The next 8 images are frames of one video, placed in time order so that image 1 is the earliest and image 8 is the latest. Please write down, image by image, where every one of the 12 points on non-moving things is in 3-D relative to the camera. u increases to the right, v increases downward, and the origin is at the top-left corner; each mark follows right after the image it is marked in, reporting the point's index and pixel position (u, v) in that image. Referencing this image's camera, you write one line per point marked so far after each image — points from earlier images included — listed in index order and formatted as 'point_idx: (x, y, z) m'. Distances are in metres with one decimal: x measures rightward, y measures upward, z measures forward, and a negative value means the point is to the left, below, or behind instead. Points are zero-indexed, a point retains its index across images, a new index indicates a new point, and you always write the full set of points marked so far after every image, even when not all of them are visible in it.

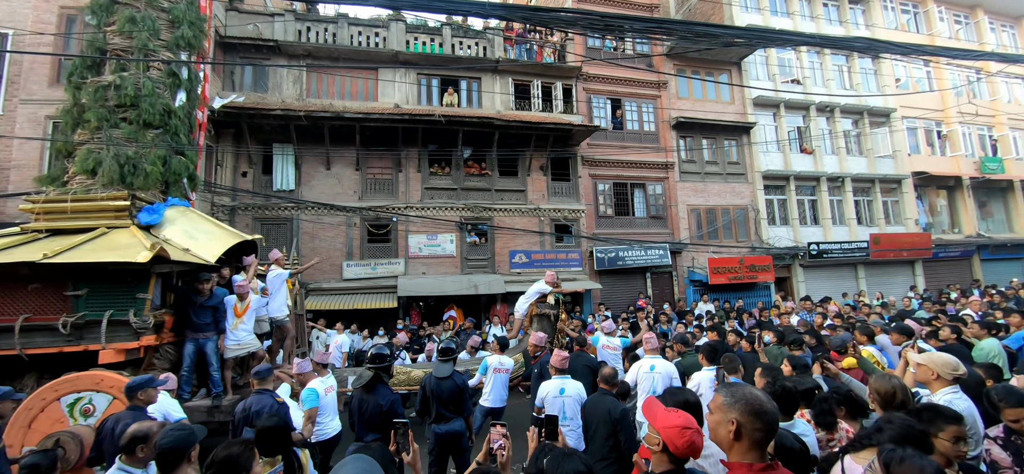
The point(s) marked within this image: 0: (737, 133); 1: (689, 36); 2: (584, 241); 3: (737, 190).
0: (+11.3, +5.2, +19.3) m
1: (+4.1, +4.6, +9.0) m
2: (+3.1, -0.2, +16.6) m
3: (+11.2, +2.3, +19.1) m
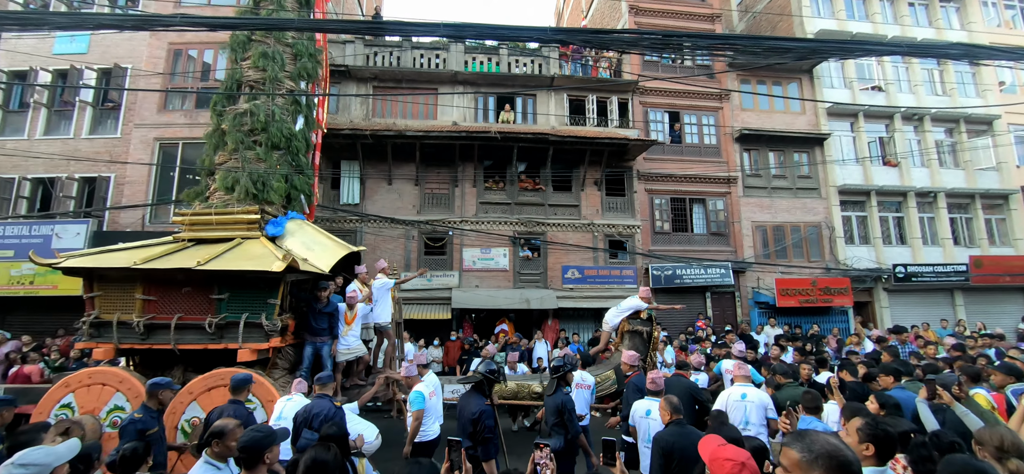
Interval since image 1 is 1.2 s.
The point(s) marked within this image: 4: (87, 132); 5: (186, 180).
0: (+13.9, +4.3, +18.0) m
1: (+5.5, +4.2, +8.6) m
2: (+5.3, -0.9, +16.1) m
3: (+13.7, +1.4, +17.8) m
4: (-17.2, +4.3, +15.5) m
5: (-12.7, +2.2, +15.1) m
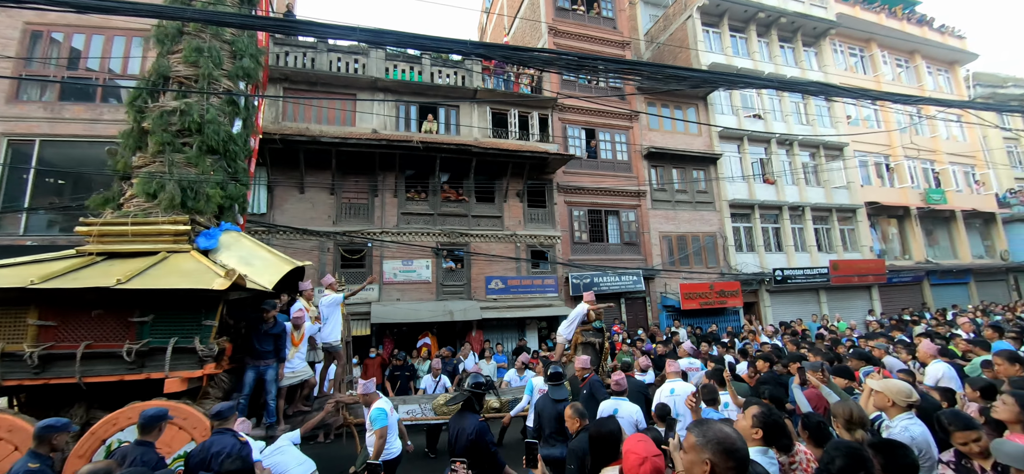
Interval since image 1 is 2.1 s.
0: (+10.2, +3.9, +20.2) m
1: (+3.5, +3.9, +9.5) m
2: (+2.1, -1.3, +16.8) m
3: (+10.1, +1.0, +19.9) m
4: (-20.1, +3.8, +12.5) m
5: (-15.6, +1.8, +12.8) m
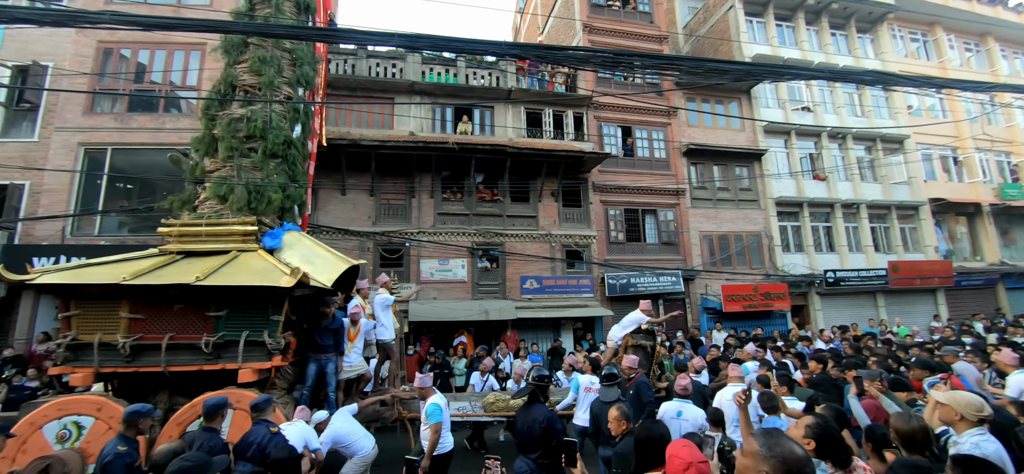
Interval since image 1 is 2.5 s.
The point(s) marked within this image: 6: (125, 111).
0: (+11.9, +3.9, +19.3) m
1: (+4.4, +3.9, +9.2) m
2: (+3.6, -1.3, +16.5) m
3: (+11.8, +1.0, +19.0) m
4: (-18.8, +3.7, +14.0) m
5: (-14.3, +1.7, +13.9) m
6: (-14.4, +4.7, +14.4) m
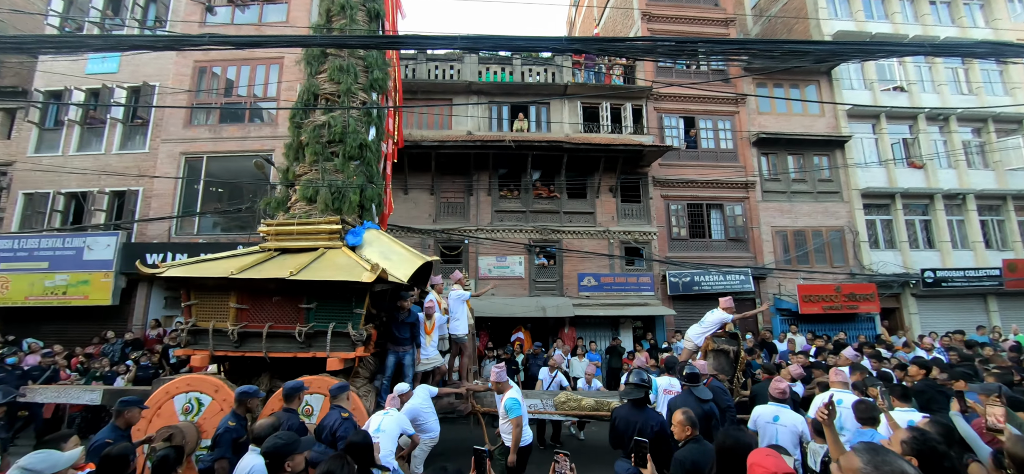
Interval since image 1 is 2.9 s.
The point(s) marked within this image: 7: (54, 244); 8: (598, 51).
0: (+14.5, +4.1, +17.7) m
1: (+5.8, +4.0, +8.5) m
2: (+6.0, -1.2, +15.9) m
3: (+14.4, +1.2, +17.3) m
4: (-16.6, +3.8, +16.2) m
5: (-12.1, +1.8, +15.5) m
6: (-12.2, +4.7, +15.9) m
7: (-17.4, -0.2, +14.6) m
8: (+1.9, +4.0, +8.2) m
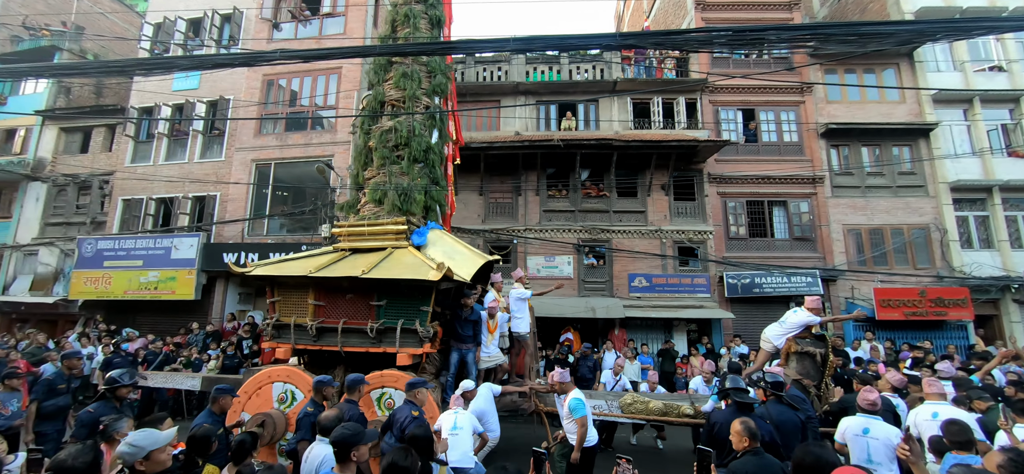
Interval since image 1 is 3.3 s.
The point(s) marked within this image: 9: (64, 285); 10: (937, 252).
0: (+16.6, +4.1, +16.0) m
1: (+7.0, +4.1, +7.8) m
2: (+7.9, -1.1, +15.2) m
3: (+16.4, +1.3, +15.7) m
4: (-14.5, +3.7, +17.8) m
5: (-10.1, +1.8, +16.7) m
6: (-10.2, +4.7, +17.1) m
7: (-15.4, -0.3, +16.3) m
8: (+3.0, +4.0, +8.0) m
9: (-20.3, -2.2, +17.4) m
10: (+17.0, -0.6, +15.4) m
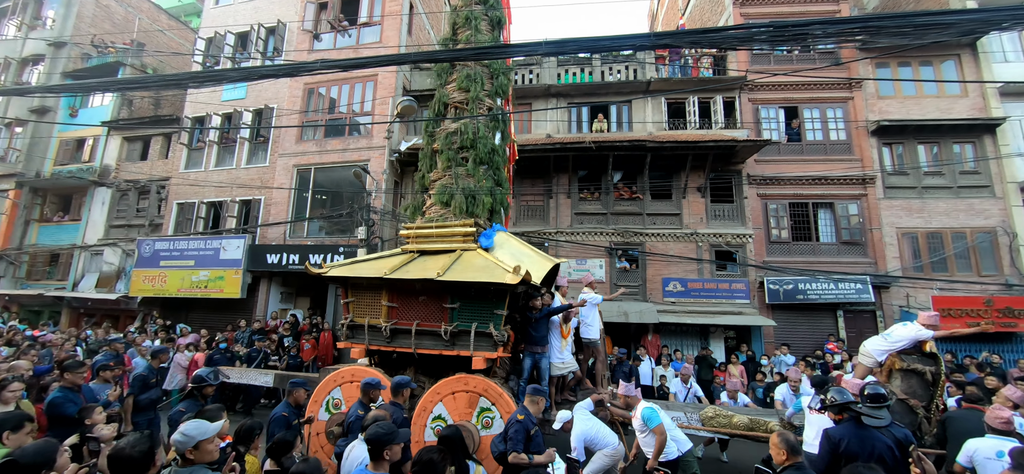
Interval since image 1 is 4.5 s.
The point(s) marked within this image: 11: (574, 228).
0: (+17.8, +4.0, +14.9) m
1: (+7.7, +4.0, +7.3) m
2: (+9.1, -1.3, +14.6) m
3: (+17.7, +1.1, +14.6) m
4: (-13.1, +3.7, +18.8) m
5: (-8.8, +1.7, +17.4) m
6: (-8.8, +4.6, +17.8) m
7: (-14.1, -0.4, +17.3) m
8: (+3.7, +3.9, +7.8) m
9: (-18.9, -2.2, +18.8) m
10: (+18.2, -0.8, +14.2) m
11: (+2.4, +0.4, +15.3) m
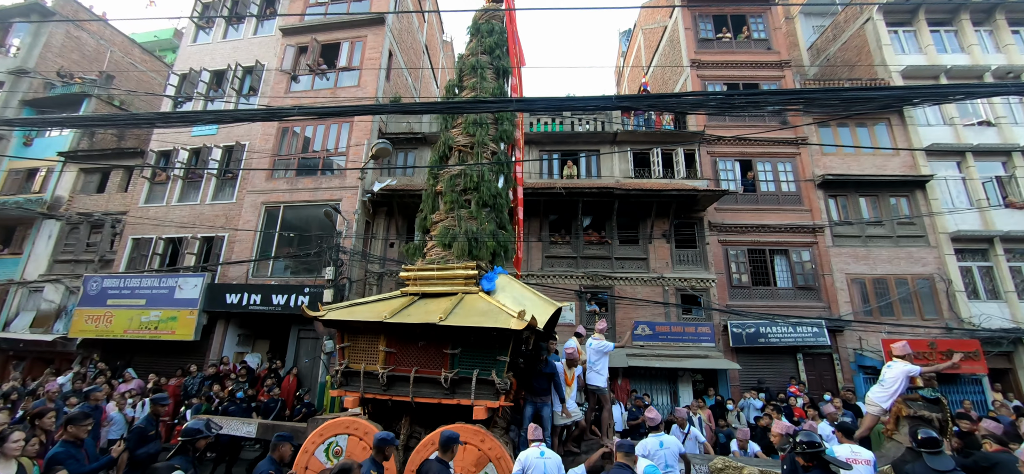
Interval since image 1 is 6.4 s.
0: (+16.7, +2.1, +16.3) m
1: (+7.1, +2.9, +8.2) m
2: (+8.0, -3.0, +15.1) m
3: (+16.6, -0.8, +15.8) m
4: (-14.4, +1.8, +18.3) m
5: (-10.0, -0.1, +17.0) m
6: (-10.0, +2.8, +17.7) m
7: (-15.3, -2.0, +16.4) m
8: (+3.1, +2.8, +8.4) m
9: (-20.2, -3.9, +17.4) m
10: (+17.1, -2.6, +15.2) m
11: (+1.3, -1.4, +15.5) m
